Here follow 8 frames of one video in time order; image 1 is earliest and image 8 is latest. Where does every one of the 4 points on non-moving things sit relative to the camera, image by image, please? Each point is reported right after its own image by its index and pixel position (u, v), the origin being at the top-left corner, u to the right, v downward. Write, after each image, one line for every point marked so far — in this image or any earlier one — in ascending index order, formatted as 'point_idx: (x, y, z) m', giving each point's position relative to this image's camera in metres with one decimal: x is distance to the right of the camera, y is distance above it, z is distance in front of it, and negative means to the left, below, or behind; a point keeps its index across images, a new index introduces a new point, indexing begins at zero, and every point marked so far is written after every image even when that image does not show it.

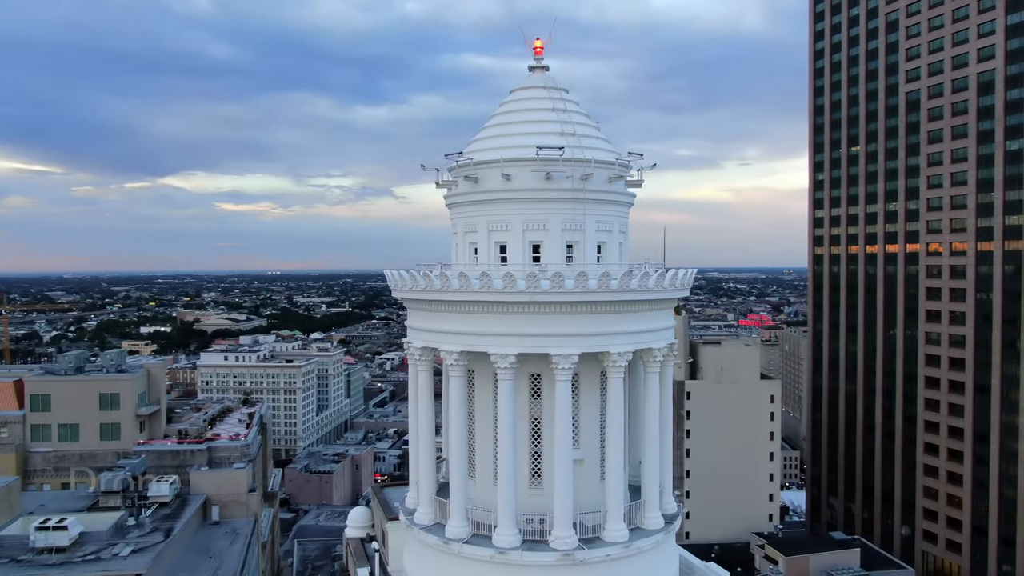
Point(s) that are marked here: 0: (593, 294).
0: (+1.4, -0.1, +12.8) m
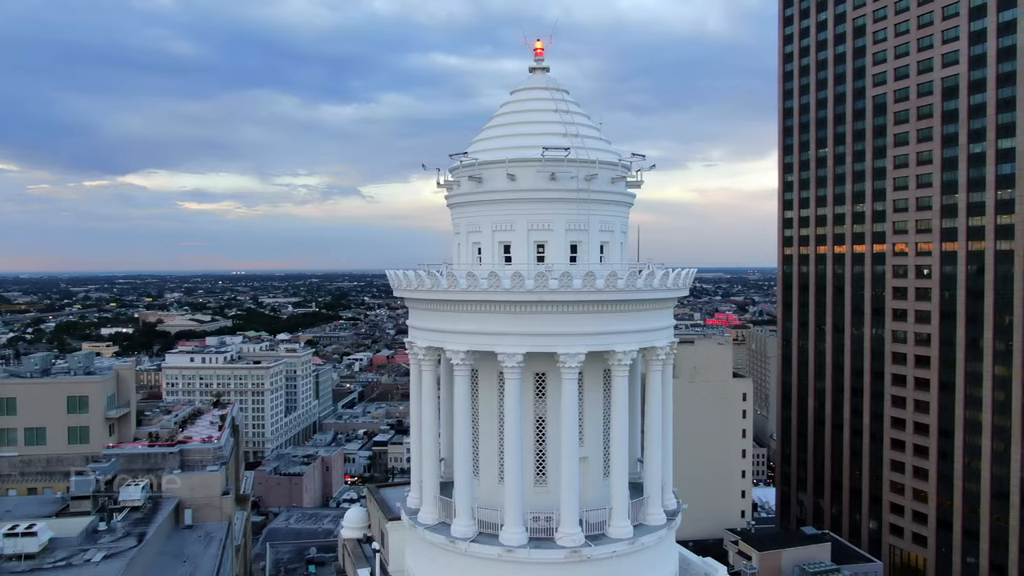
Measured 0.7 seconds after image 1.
0: (+1.5, -0.1, +12.9) m
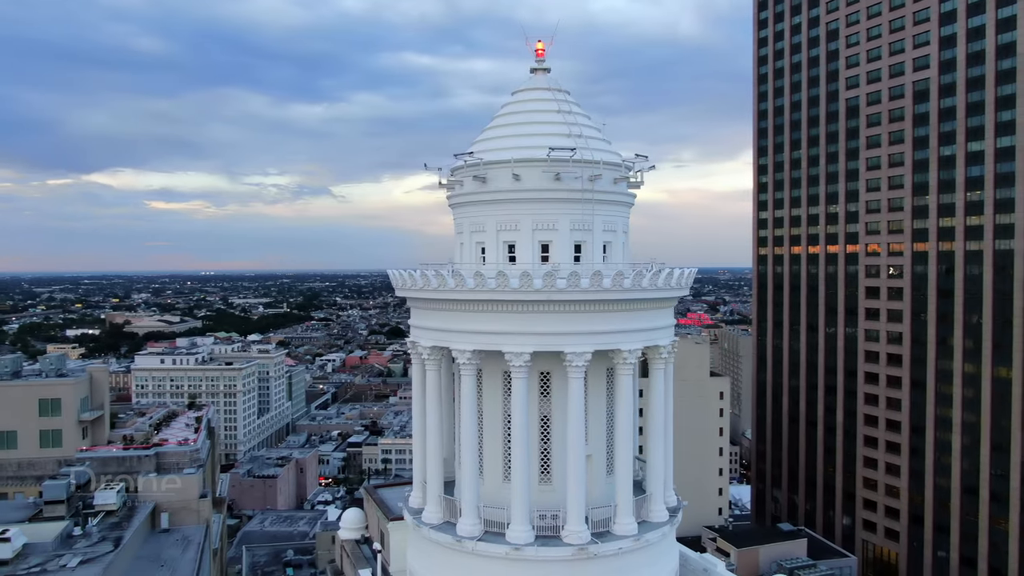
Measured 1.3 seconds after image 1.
0: (+1.6, -0.1, +13.0) m
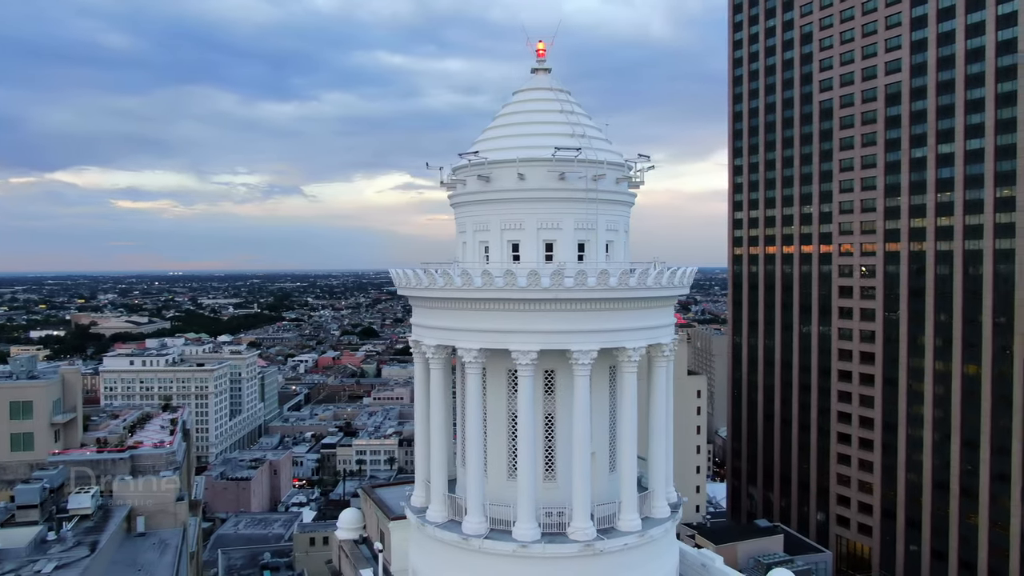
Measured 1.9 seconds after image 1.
0: (+1.7, 0.0, +13.2) m
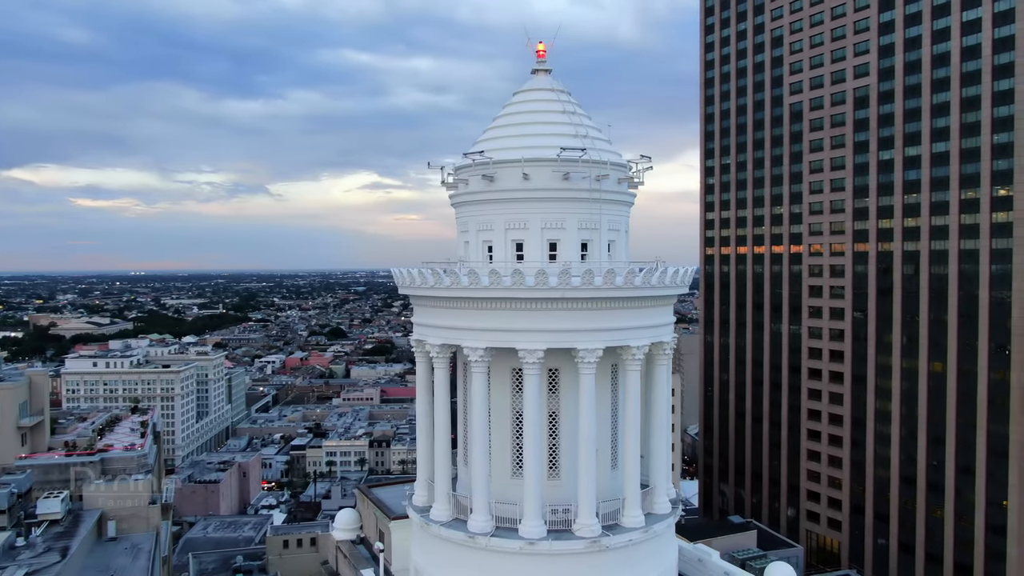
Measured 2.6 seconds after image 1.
0: (+1.8, 0.0, +13.3) m
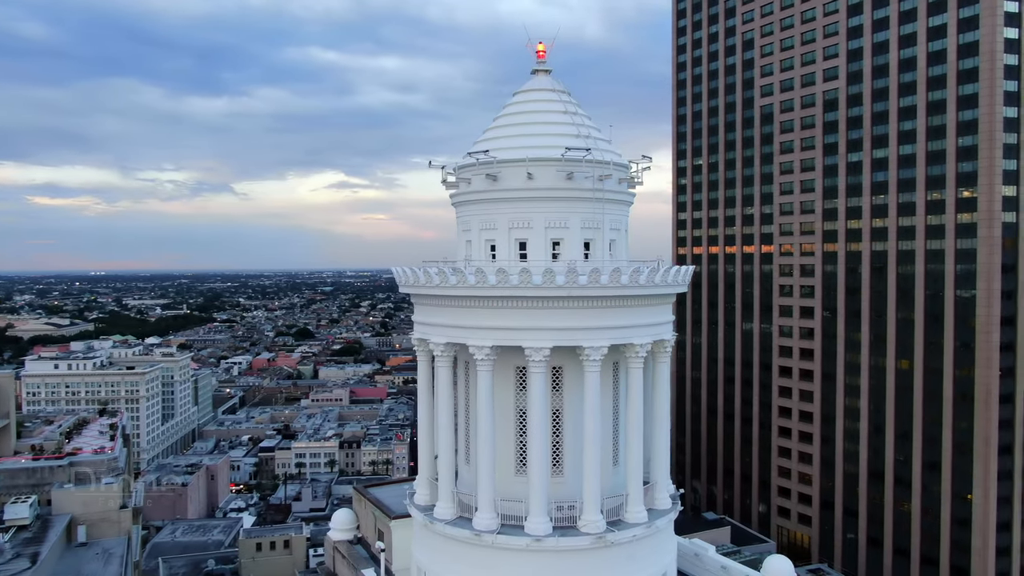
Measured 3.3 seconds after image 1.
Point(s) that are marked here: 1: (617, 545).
0: (+1.9, 0.0, +13.5) m
1: (+1.7, -4.3, +13.2) m
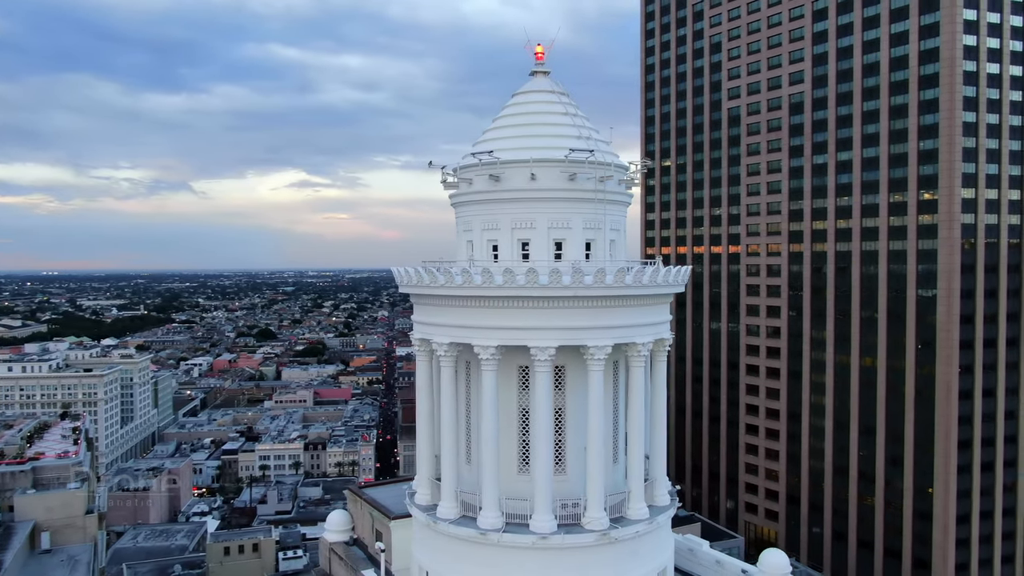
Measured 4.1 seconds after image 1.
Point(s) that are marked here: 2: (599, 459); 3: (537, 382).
0: (+2.0, 0.0, +13.7) m
1: (+1.8, -4.3, +13.4) m
2: (+1.5, -2.9, +13.2) m
3: (+0.4, -1.6, +13.3) m
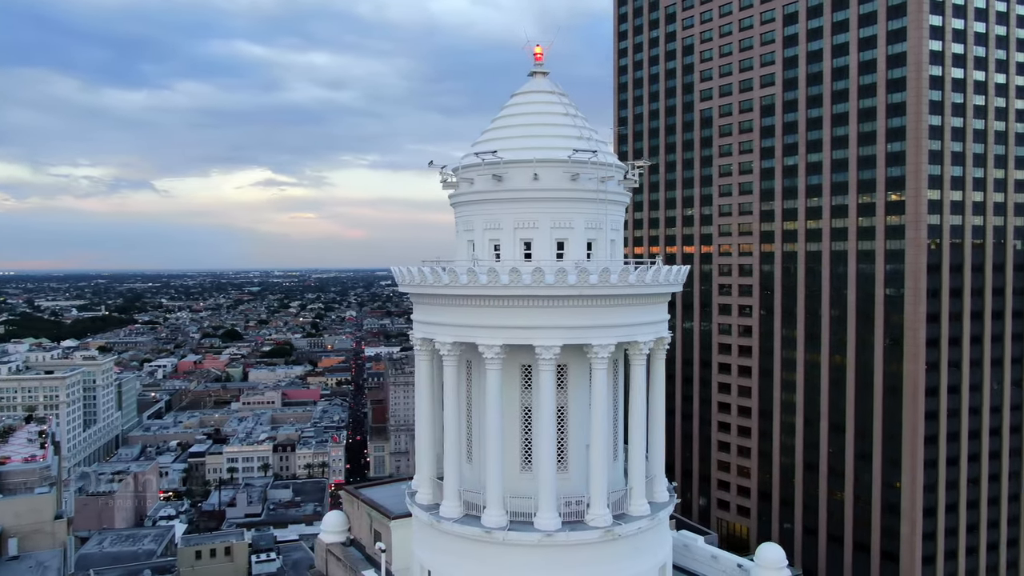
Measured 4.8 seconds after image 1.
0: (+2.0, 0.0, +13.8) m
1: (+1.9, -4.3, +13.5) m
2: (+1.5, -2.8, +13.4) m
3: (+0.5, -1.6, +13.4) m
